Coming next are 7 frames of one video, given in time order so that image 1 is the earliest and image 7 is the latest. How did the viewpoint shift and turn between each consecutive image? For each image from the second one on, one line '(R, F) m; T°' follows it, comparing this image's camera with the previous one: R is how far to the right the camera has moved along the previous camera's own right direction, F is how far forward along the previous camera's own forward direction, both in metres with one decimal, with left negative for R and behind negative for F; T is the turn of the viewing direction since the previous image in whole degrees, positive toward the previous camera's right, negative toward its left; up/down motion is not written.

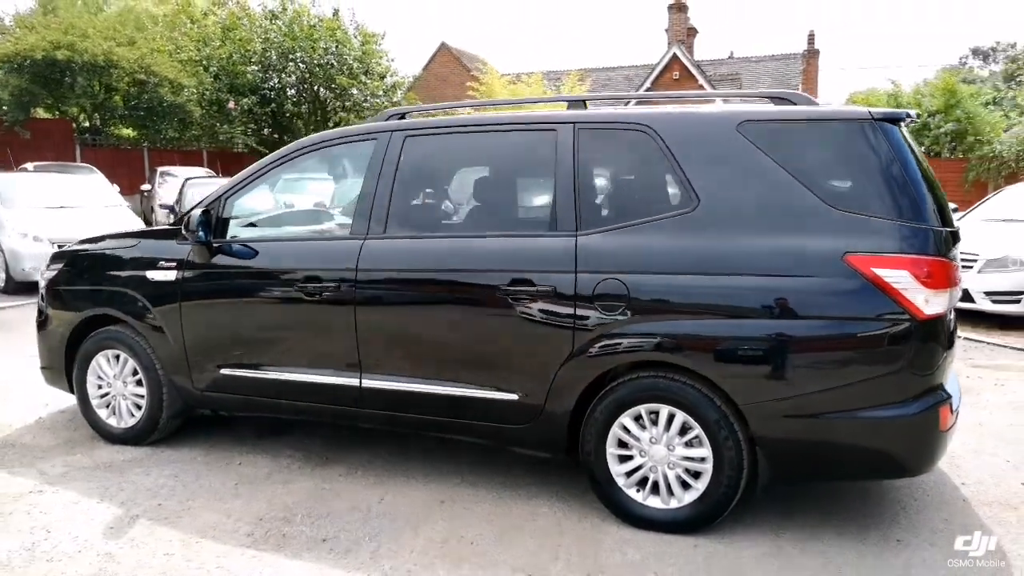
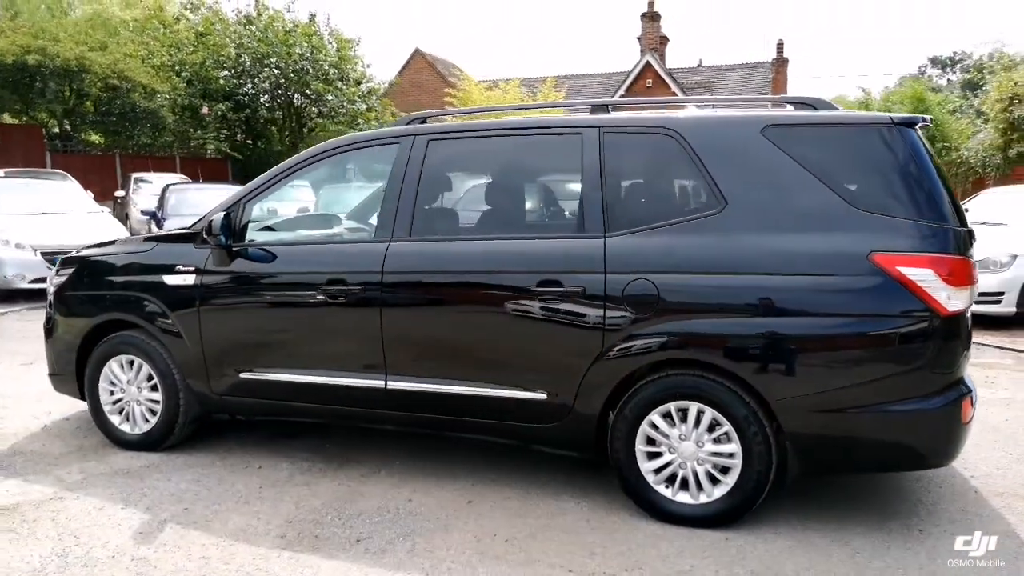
(-0.3, -0.1) m; +2°
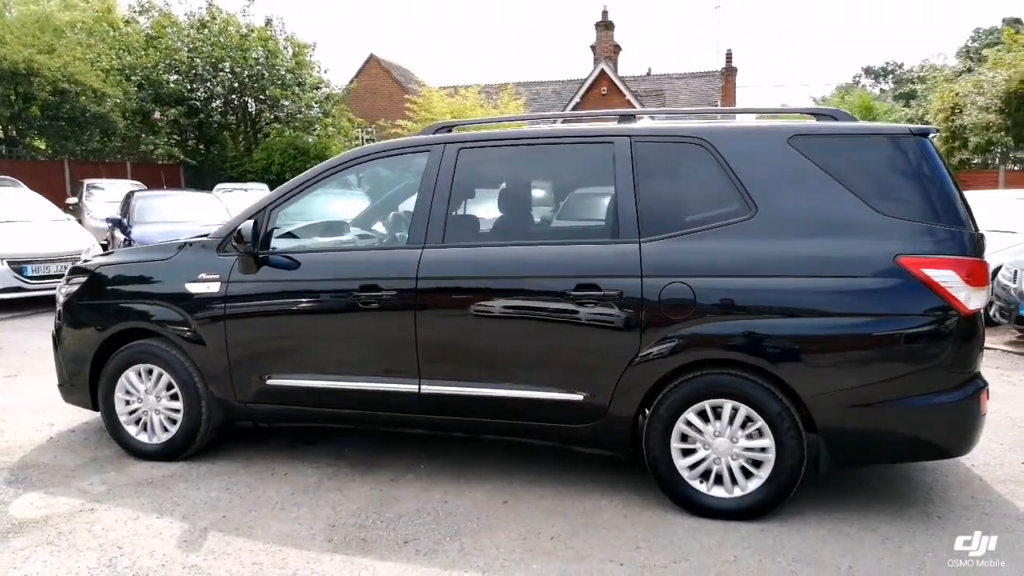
(-0.4, -0.1) m; +4°
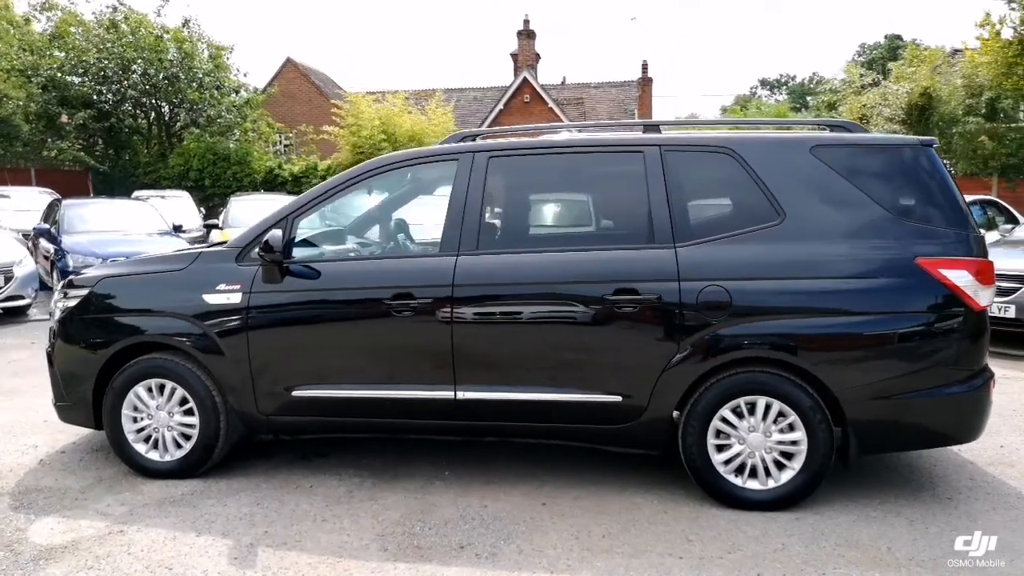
(-0.6, 0.0) m; +6°
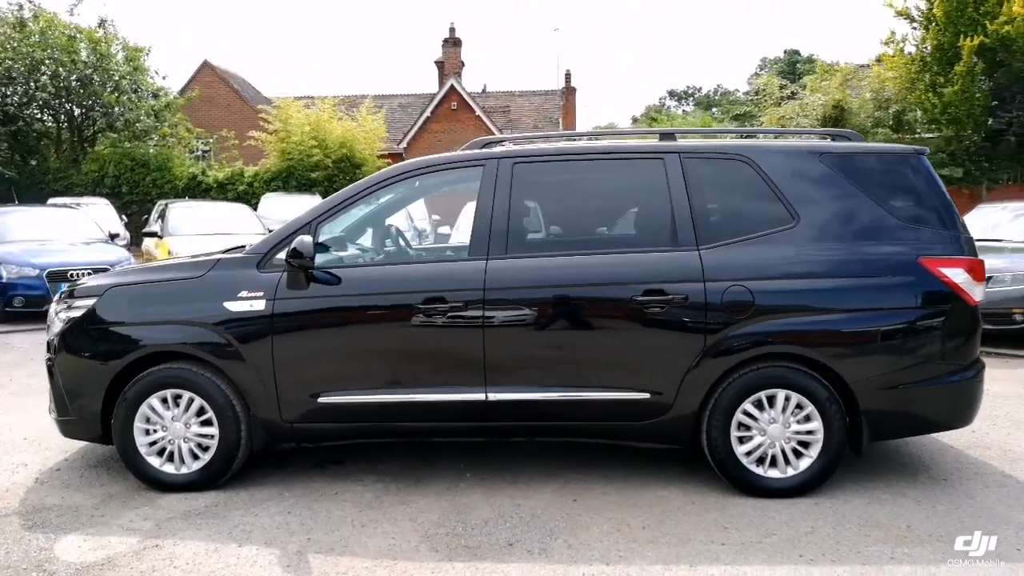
(-0.6, -0.1) m; +6°
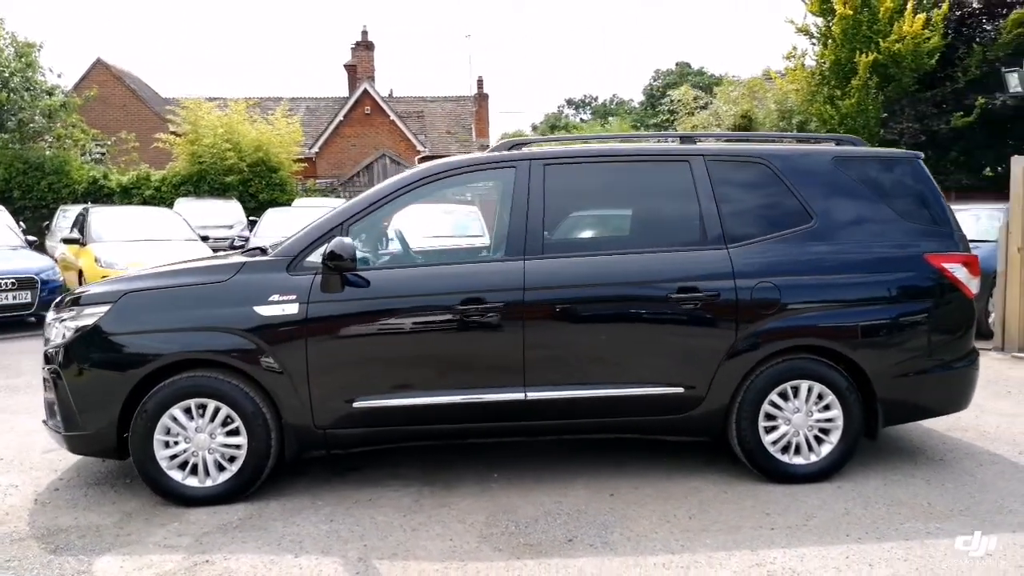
(-0.7, 0.0) m; +7°
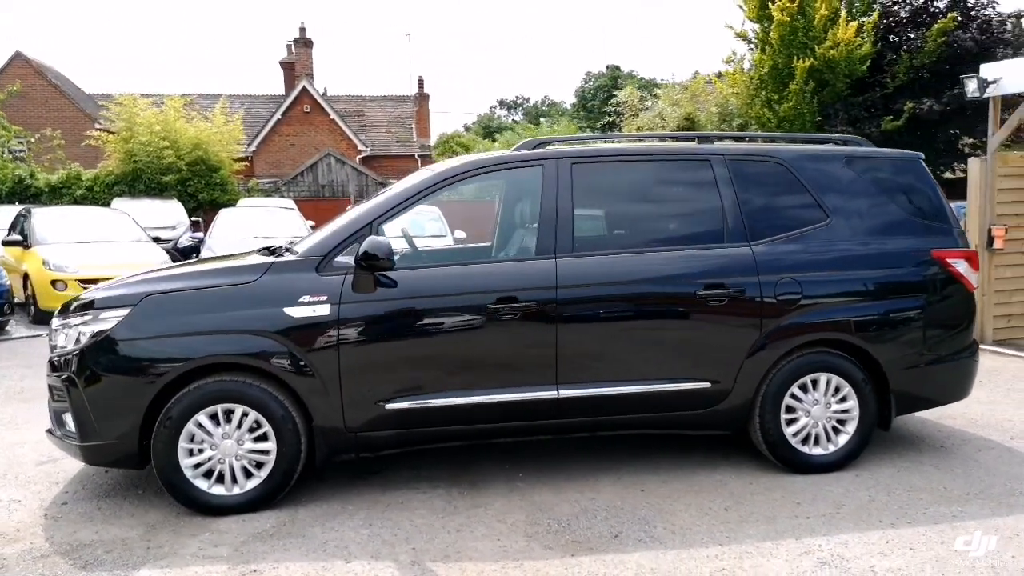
(-0.5, 0.0) m; +5°
